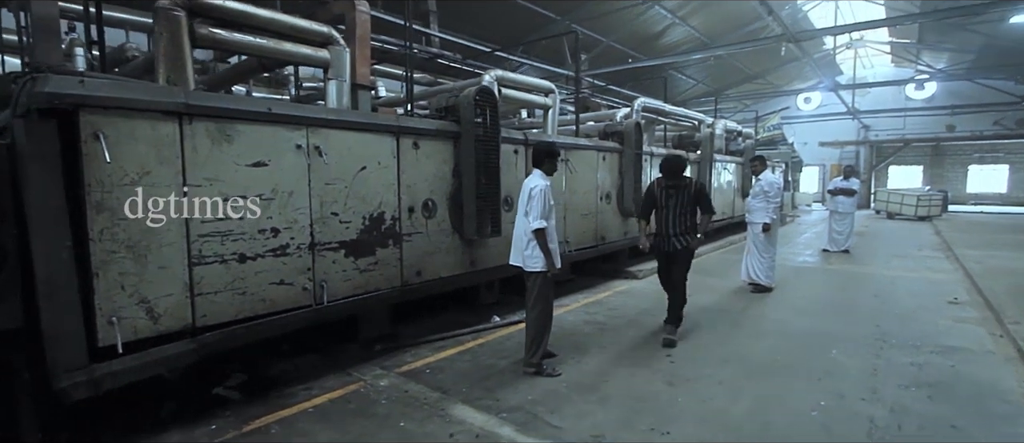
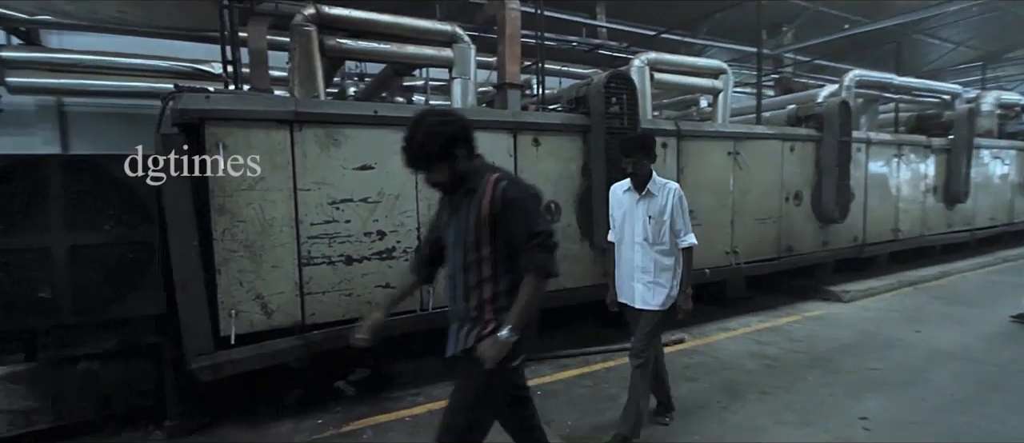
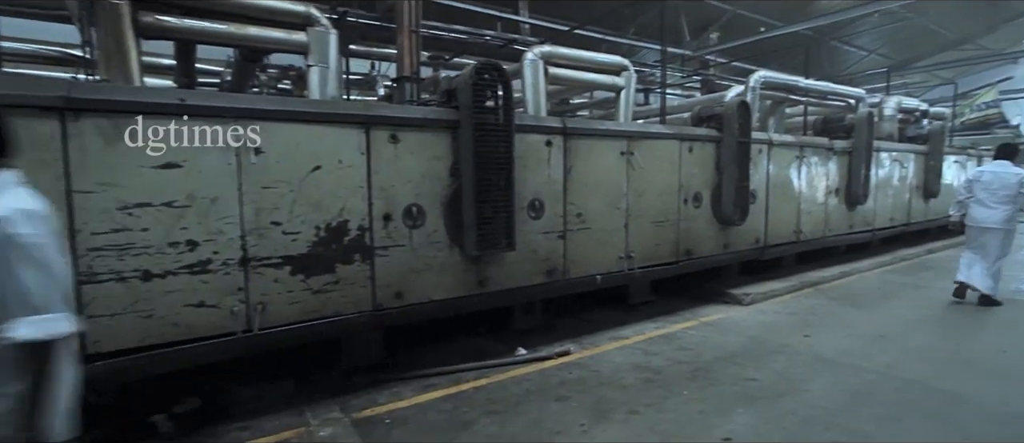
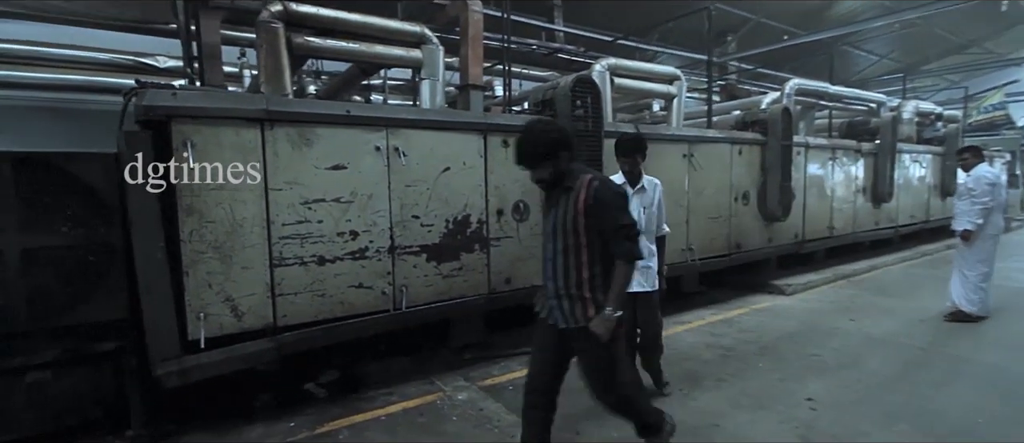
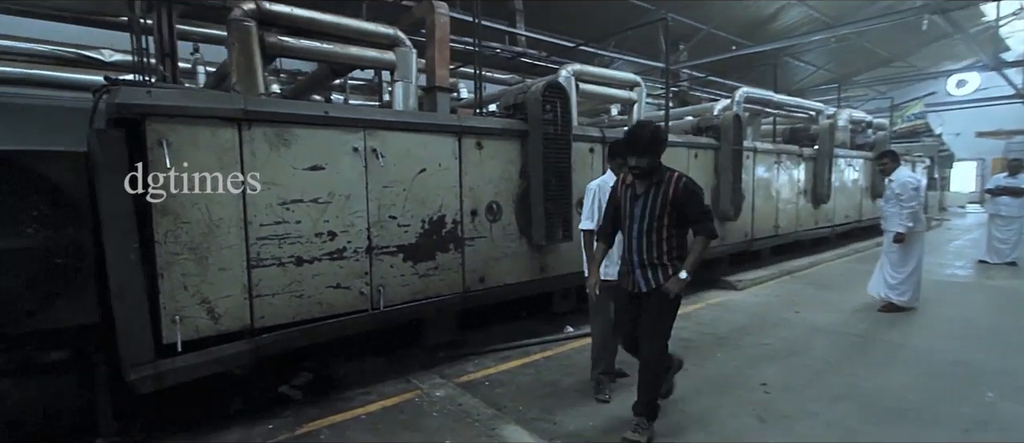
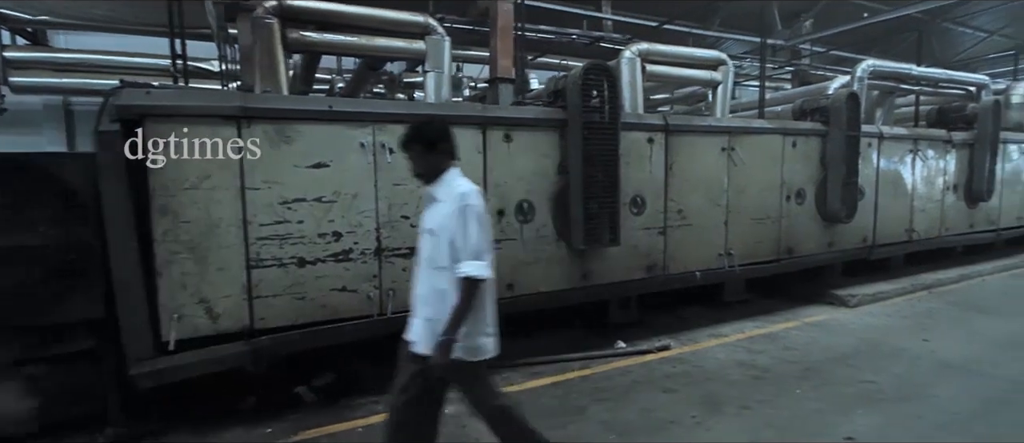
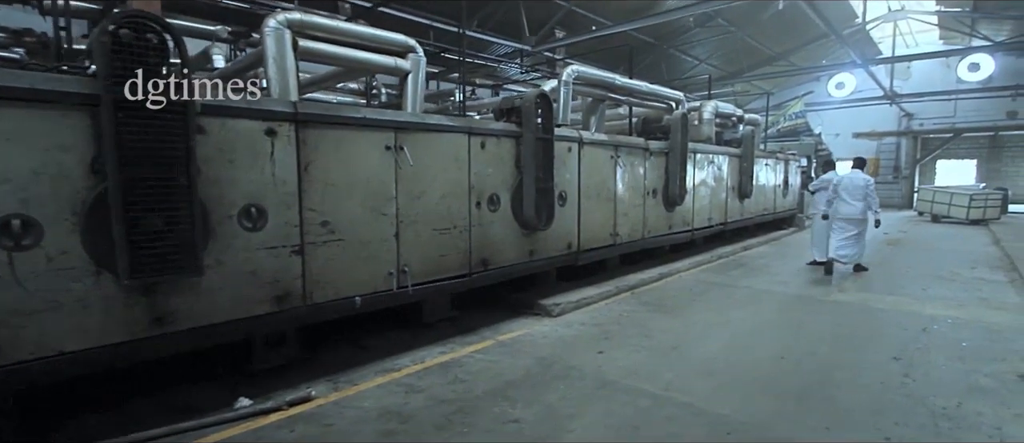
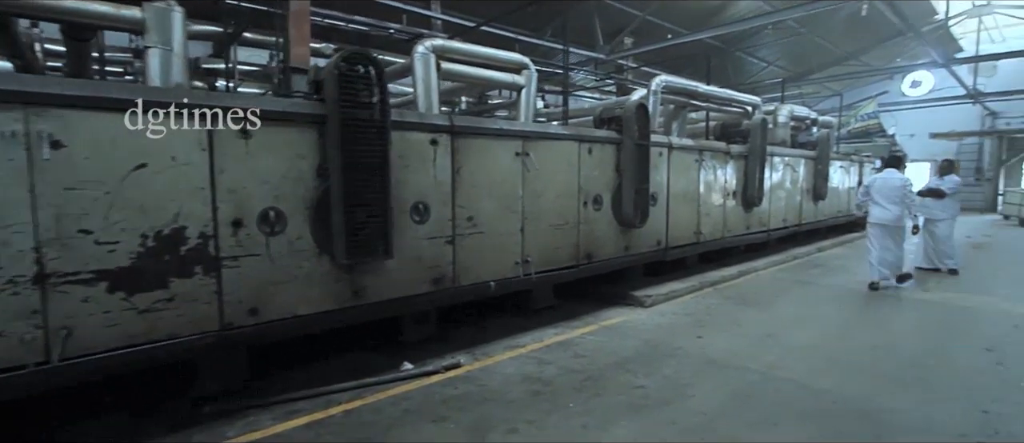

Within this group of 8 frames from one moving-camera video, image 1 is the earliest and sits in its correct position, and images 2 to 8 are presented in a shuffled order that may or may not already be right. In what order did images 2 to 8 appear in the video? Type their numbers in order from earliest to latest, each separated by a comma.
5, 4, 2, 6, 3, 8, 7
